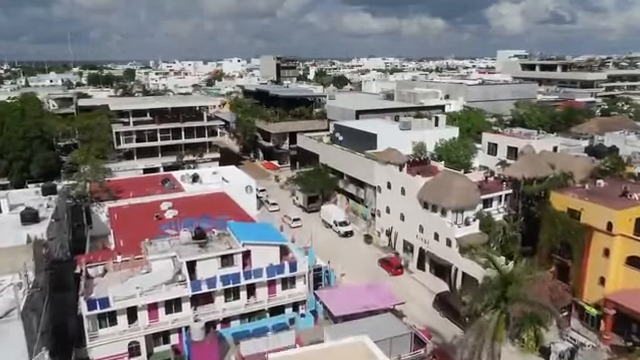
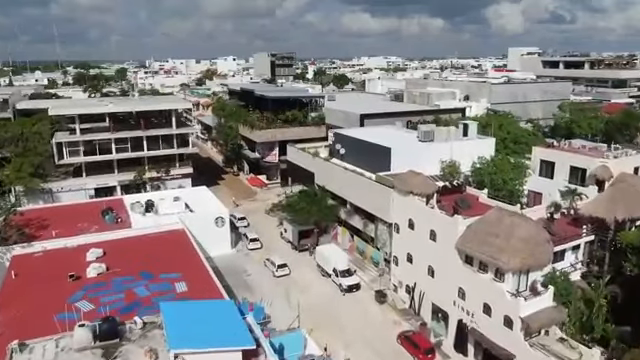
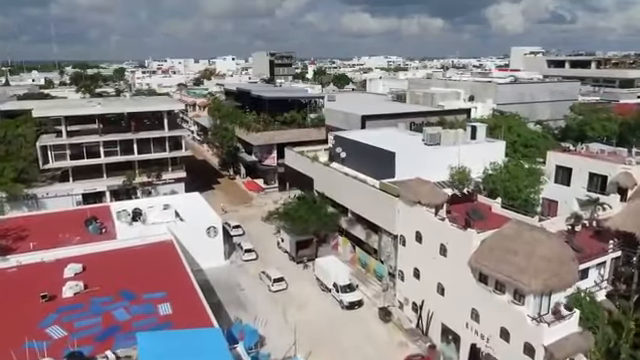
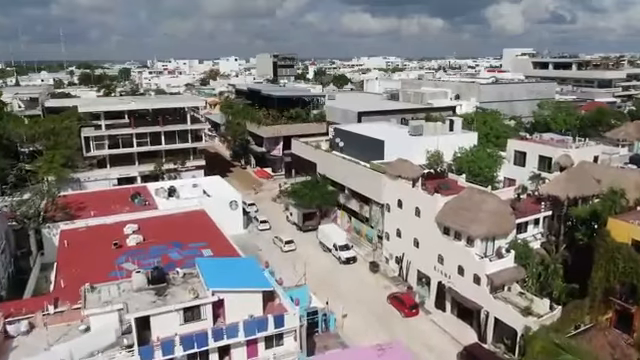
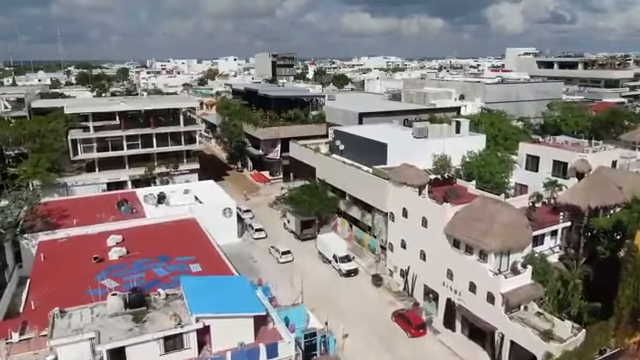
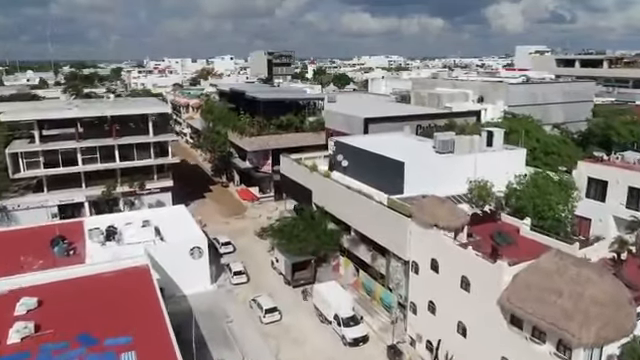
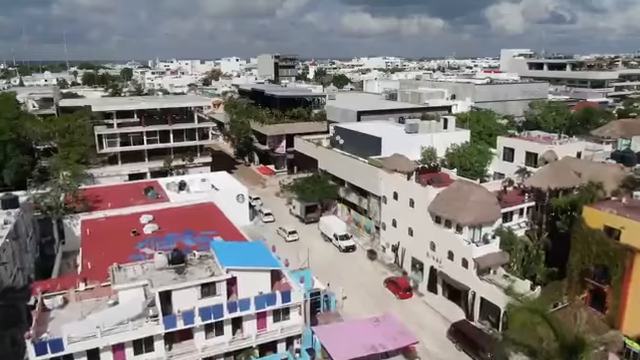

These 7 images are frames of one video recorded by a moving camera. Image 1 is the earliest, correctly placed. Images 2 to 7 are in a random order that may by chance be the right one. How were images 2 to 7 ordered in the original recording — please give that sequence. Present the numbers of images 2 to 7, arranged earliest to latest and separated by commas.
7, 4, 5, 2, 3, 6
